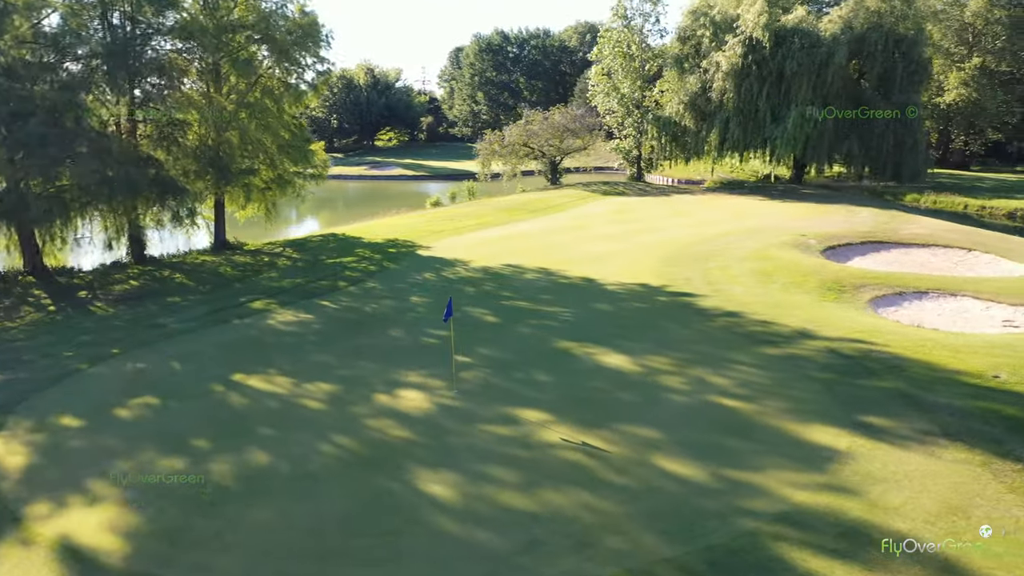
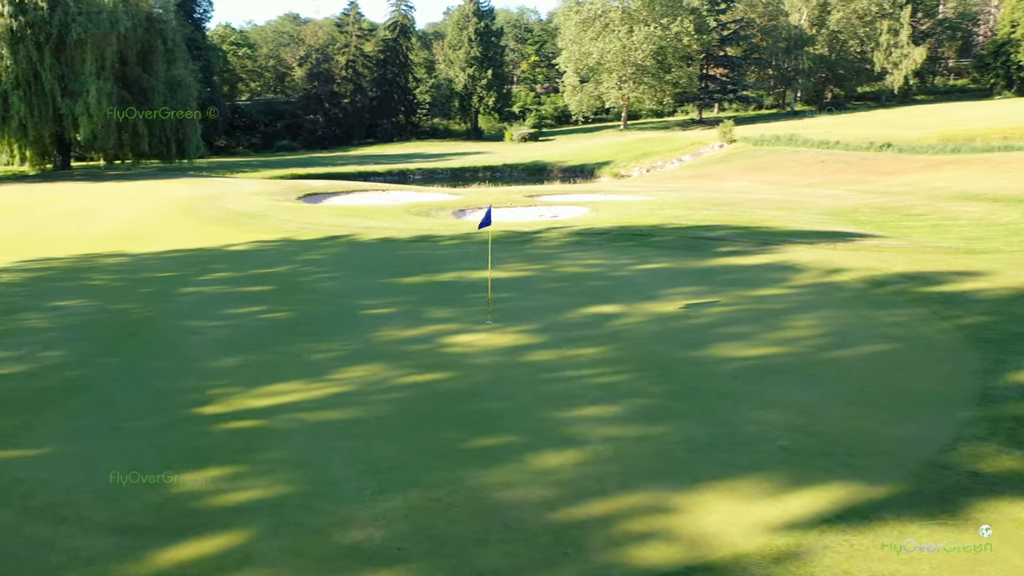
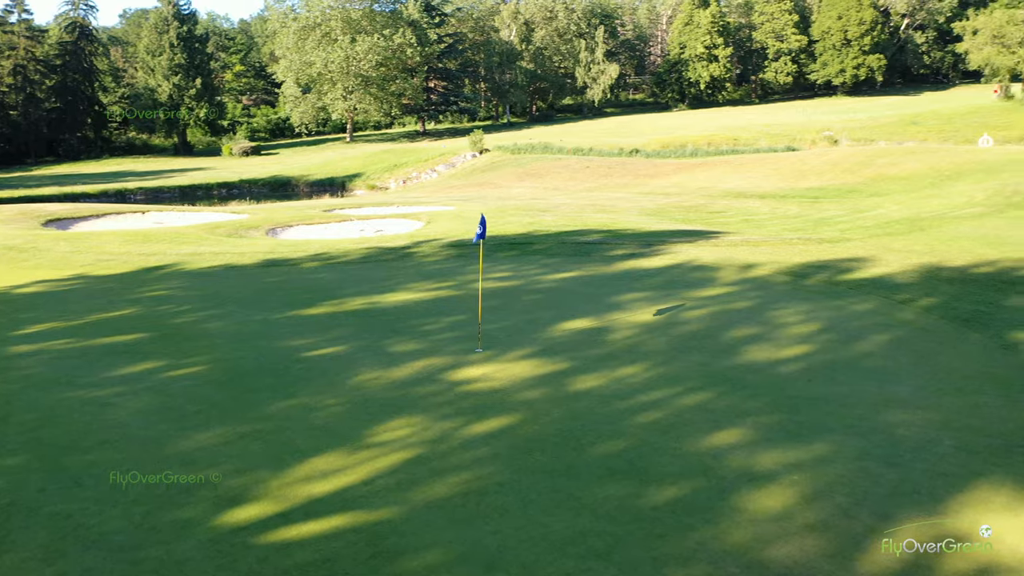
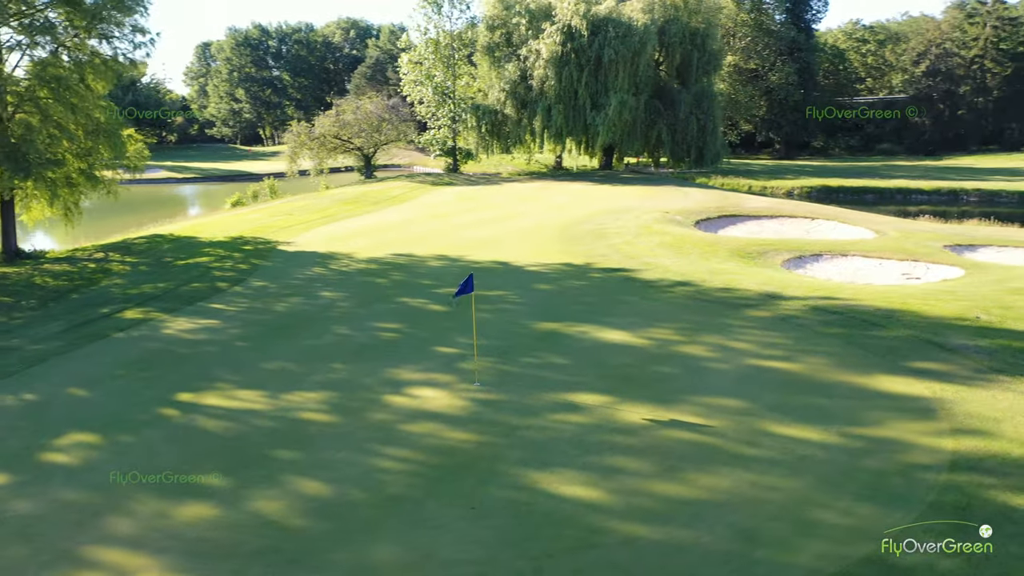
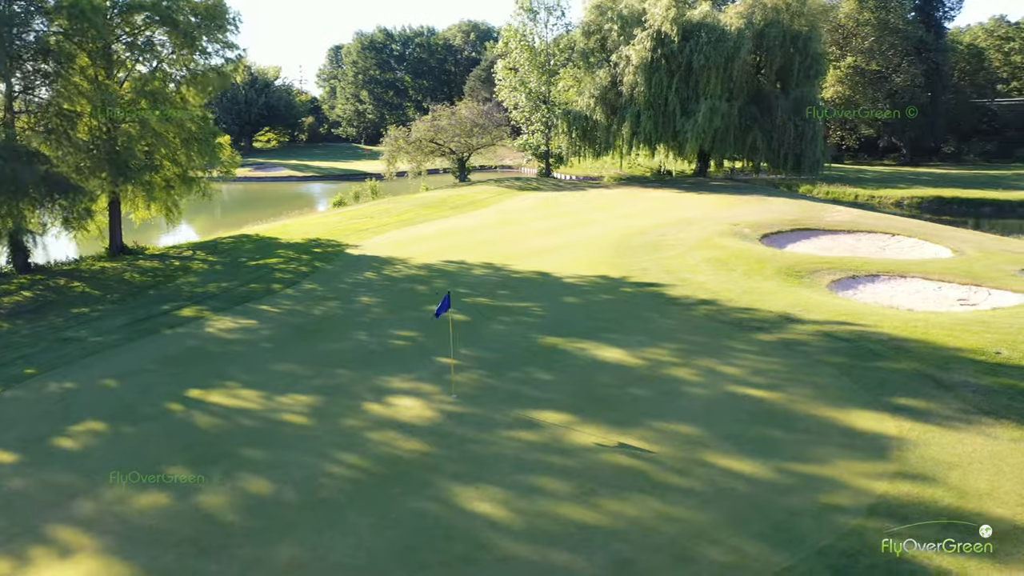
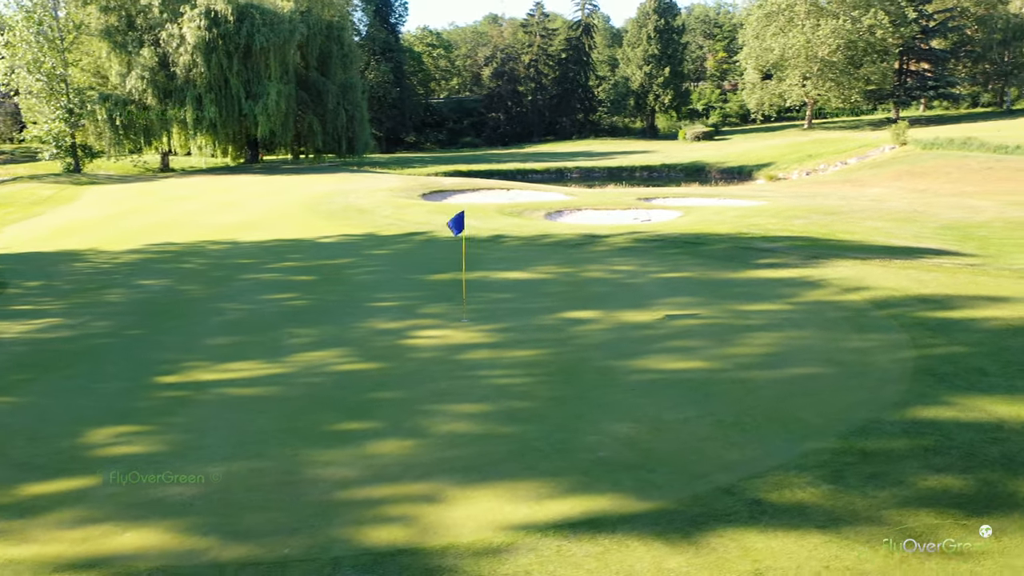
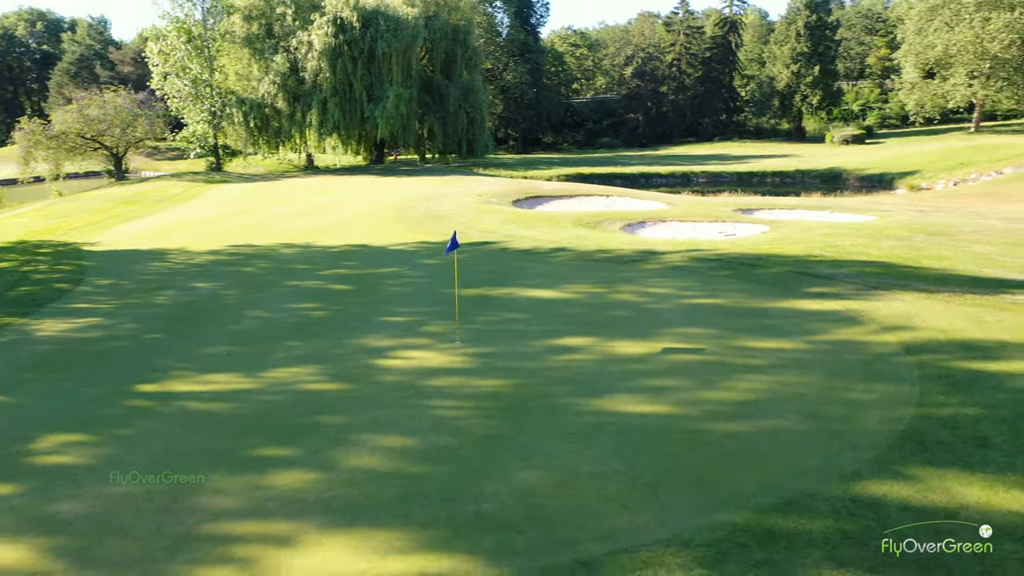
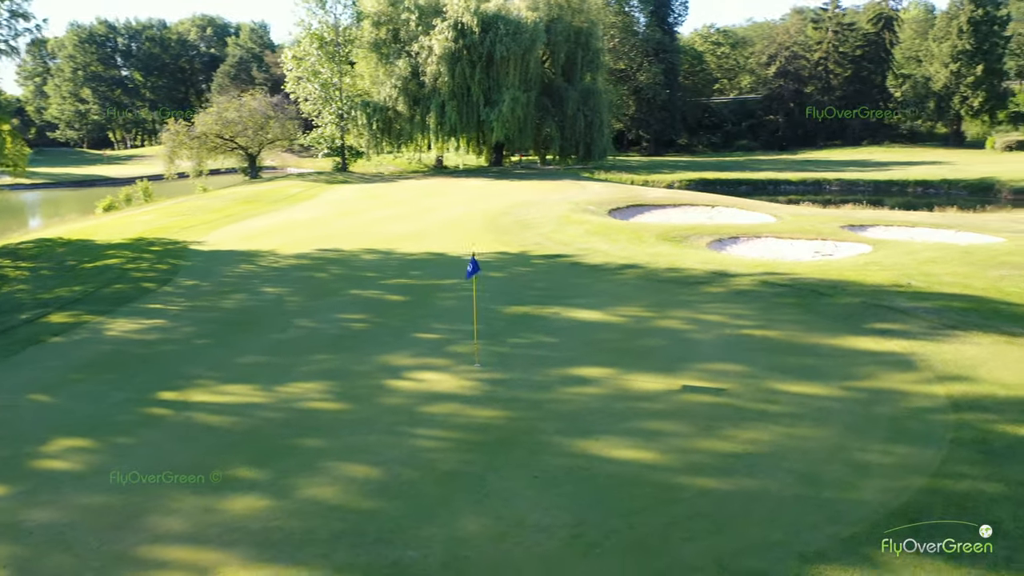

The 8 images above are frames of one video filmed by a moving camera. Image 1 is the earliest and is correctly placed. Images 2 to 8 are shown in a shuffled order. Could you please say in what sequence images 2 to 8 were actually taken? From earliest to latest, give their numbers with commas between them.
5, 4, 8, 7, 6, 2, 3
